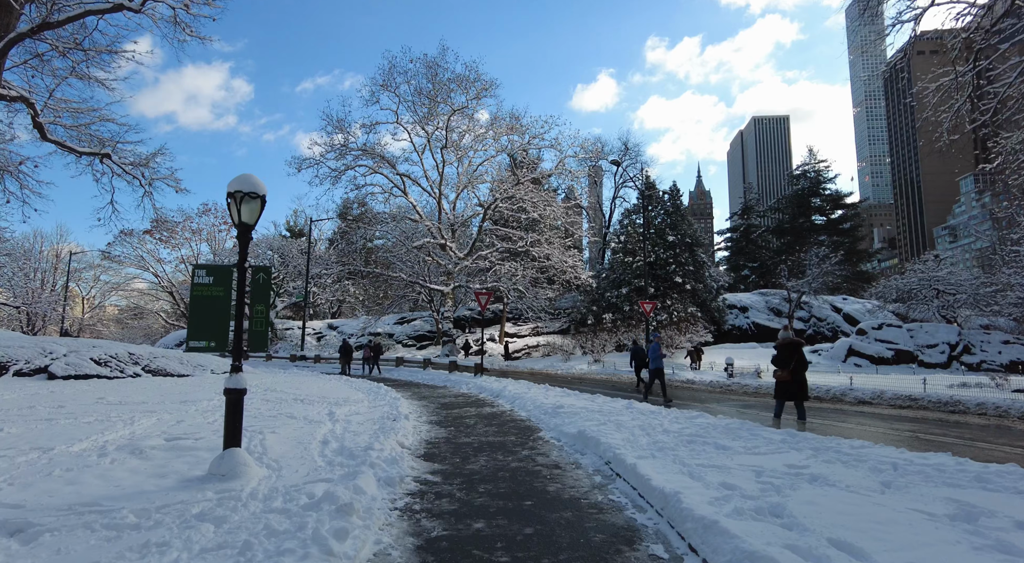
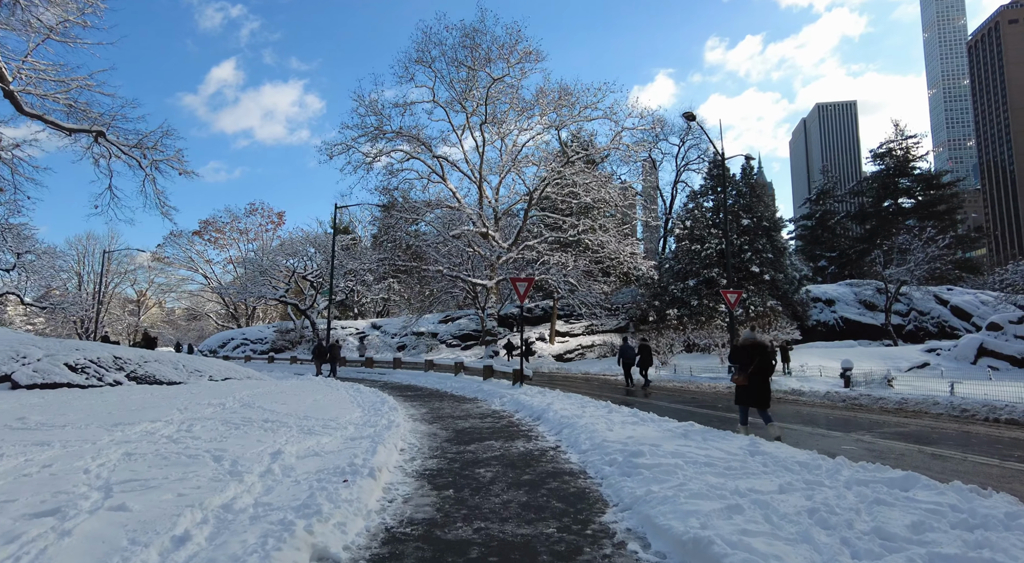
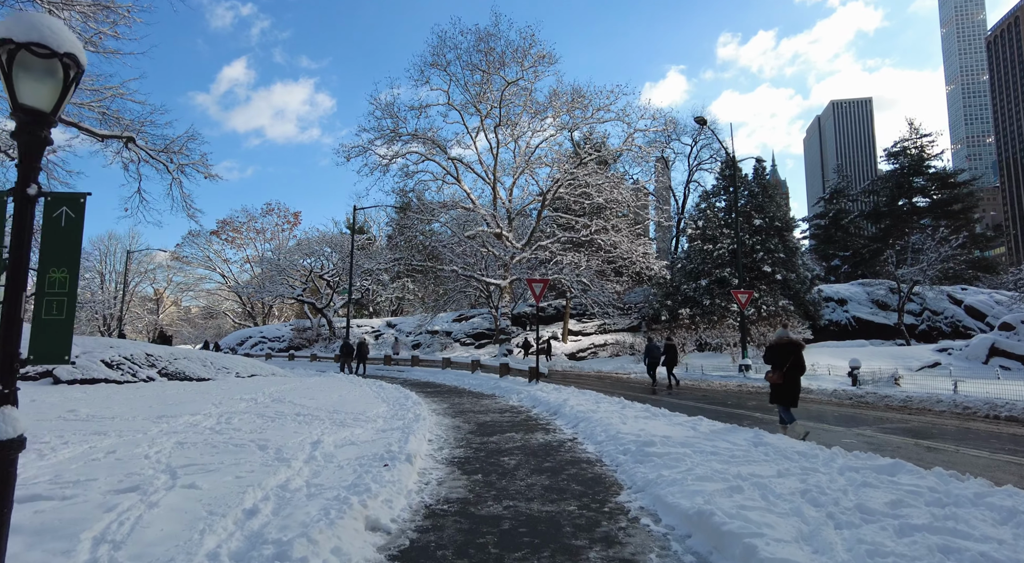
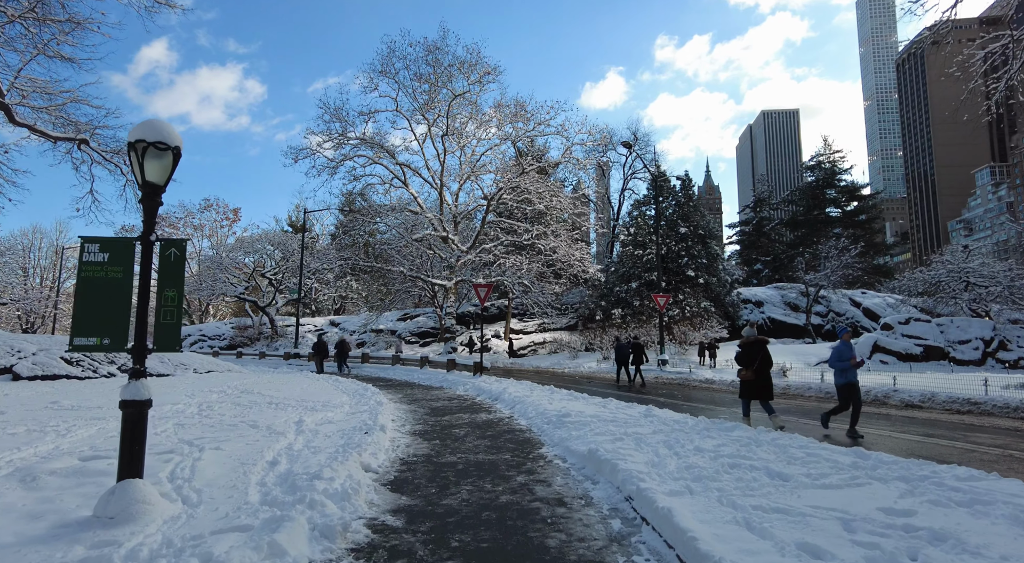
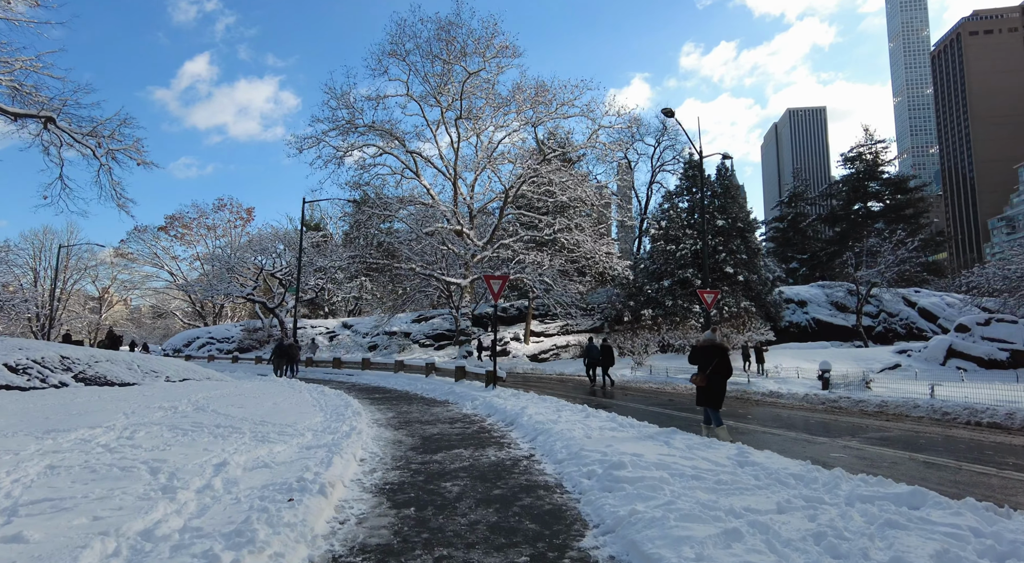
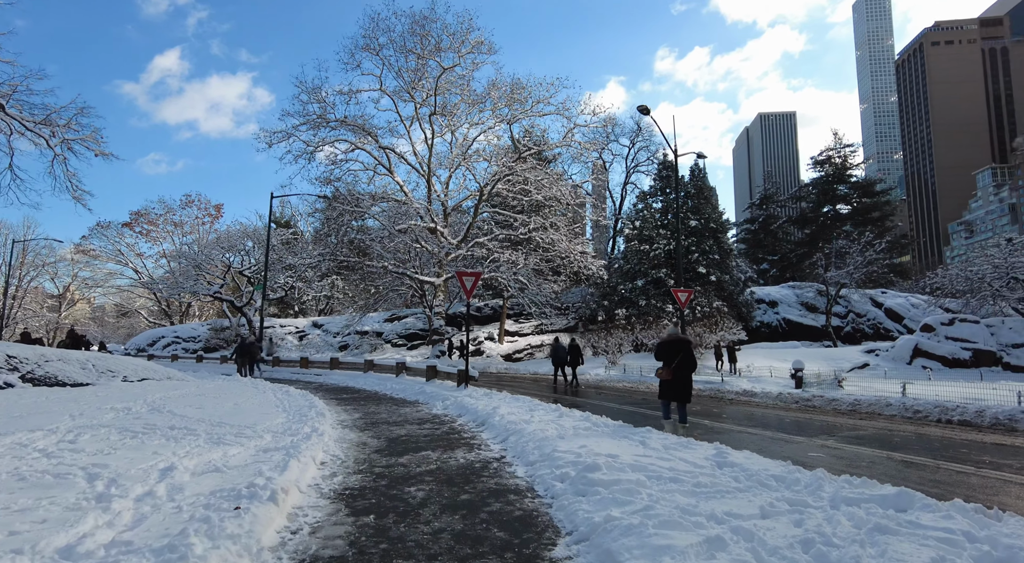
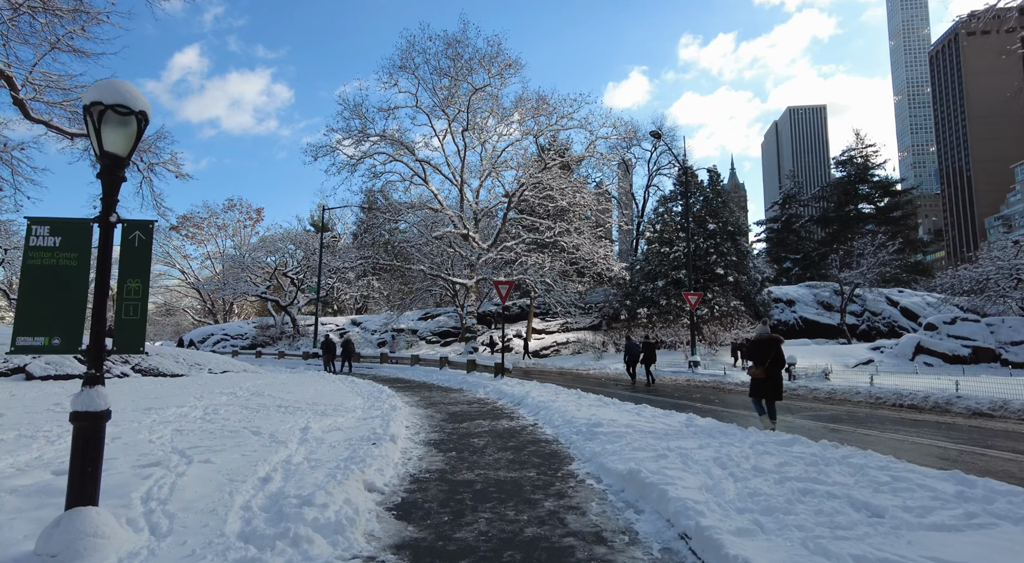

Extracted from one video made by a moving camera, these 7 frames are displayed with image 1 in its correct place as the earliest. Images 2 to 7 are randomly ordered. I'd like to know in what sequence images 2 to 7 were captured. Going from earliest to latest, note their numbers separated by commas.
4, 7, 3, 2, 5, 6
